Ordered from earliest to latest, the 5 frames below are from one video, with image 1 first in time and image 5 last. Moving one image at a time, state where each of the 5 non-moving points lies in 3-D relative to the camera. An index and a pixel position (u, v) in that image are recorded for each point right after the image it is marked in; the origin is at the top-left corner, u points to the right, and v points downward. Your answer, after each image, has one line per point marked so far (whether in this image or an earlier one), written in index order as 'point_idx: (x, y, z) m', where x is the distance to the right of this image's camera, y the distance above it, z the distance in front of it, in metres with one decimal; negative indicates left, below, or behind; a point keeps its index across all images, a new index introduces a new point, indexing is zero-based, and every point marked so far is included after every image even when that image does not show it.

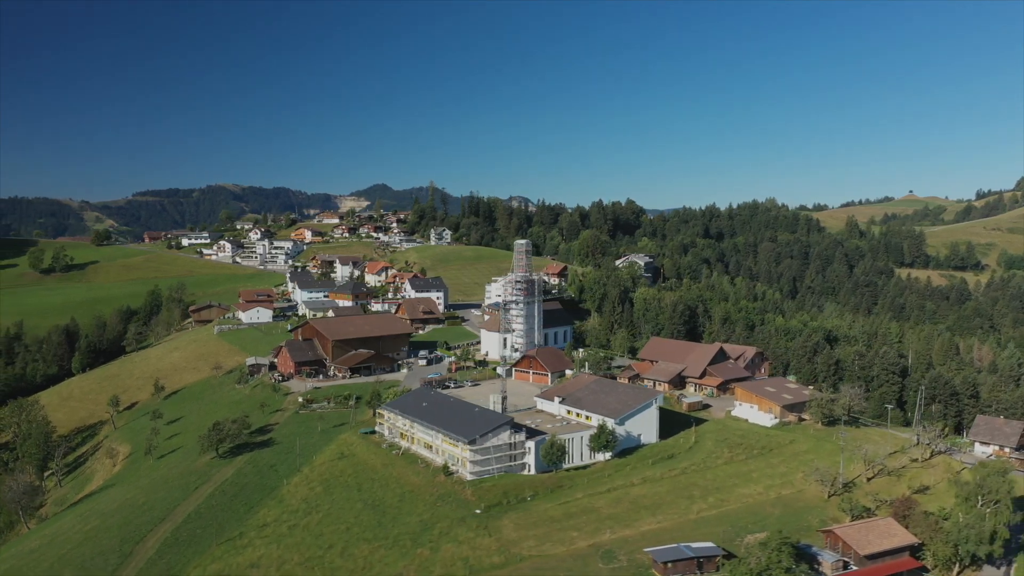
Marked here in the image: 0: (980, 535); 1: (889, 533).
0: (+12.9, -6.8, +17.8) m
1: (+10.6, -6.9, +18.2) m
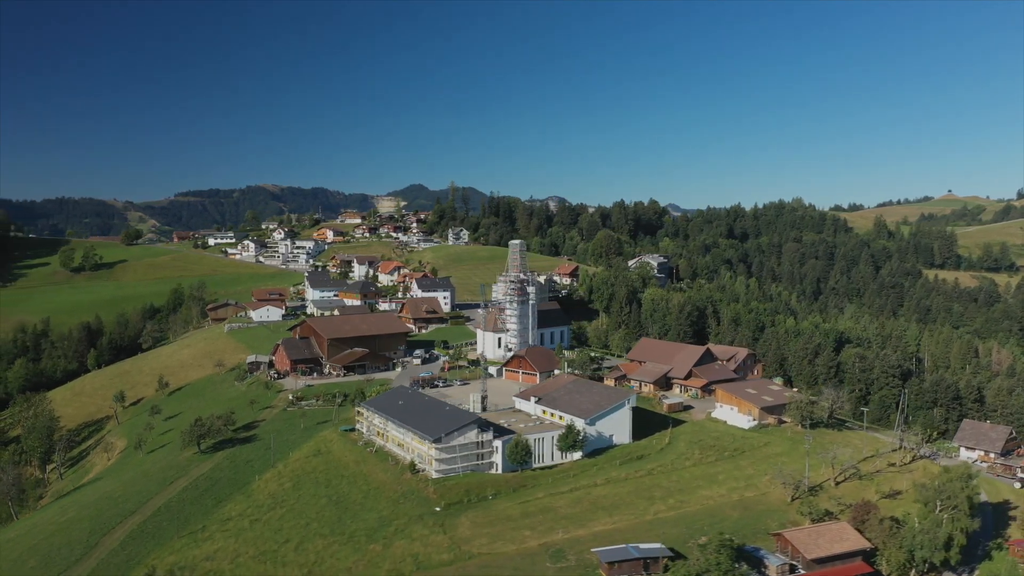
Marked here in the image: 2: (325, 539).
0: (+11.4, -6.8, +17.5) m
1: (+9.1, -6.9, +17.9) m
2: (-5.8, -7.8, +20.0) m
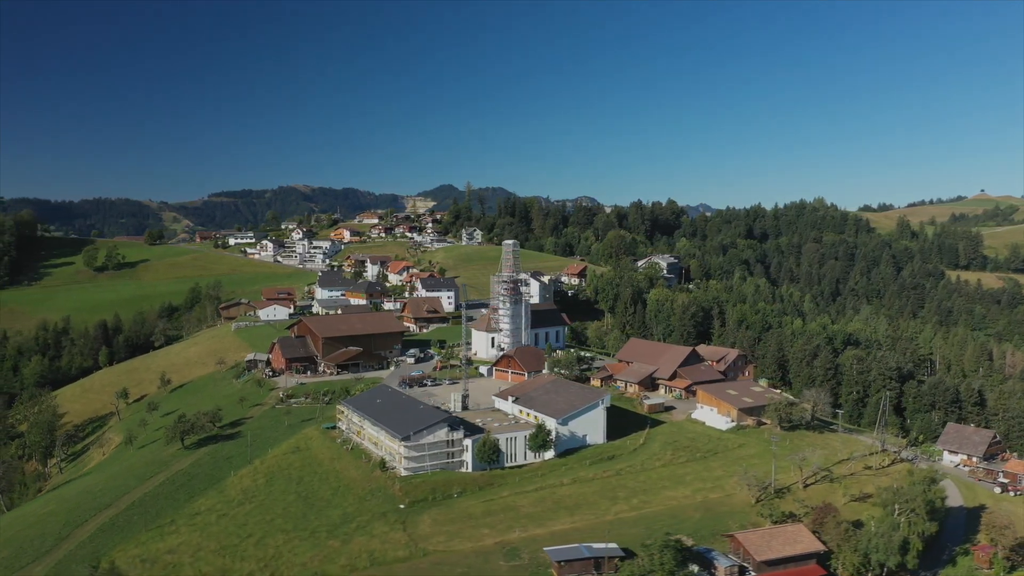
0: (+10.1, -6.8, +17.2) m
1: (+7.8, -6.9, +17.8) m
2: (-7.1, -7.7, +20.2) m
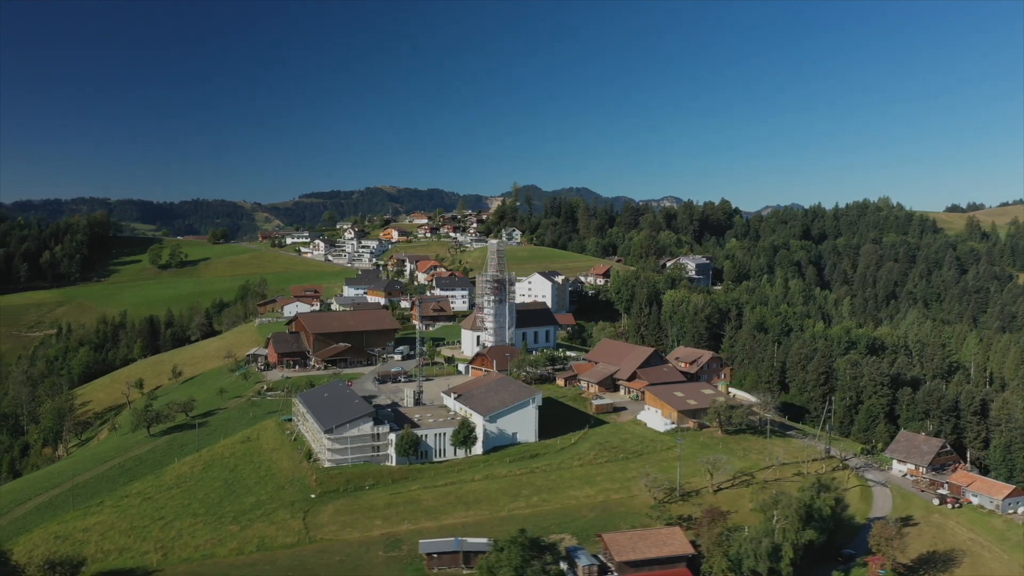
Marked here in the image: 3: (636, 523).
0: (+6.4, -6.8, +16.8) m
1: (+4.2, -6.9, +17.6) m
2: (-10.4, -7.6, +21.2) m
3: (+3.8, -7.2, +19.7) m
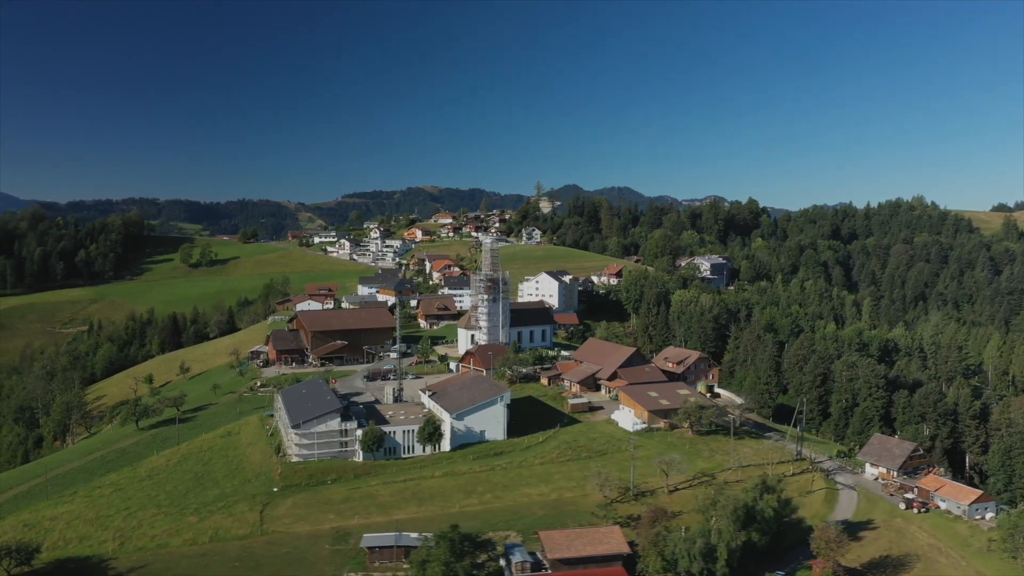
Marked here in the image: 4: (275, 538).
0: (+4.7, -6.8, +16.8) m
1: (+2.5, -6.9, +17.6) m
2: (-12.0, -7.5, +21.8) m
3: (+2.1, -7.2, +19.8) m
4: (-7.2, -7.6, +19.7) m
